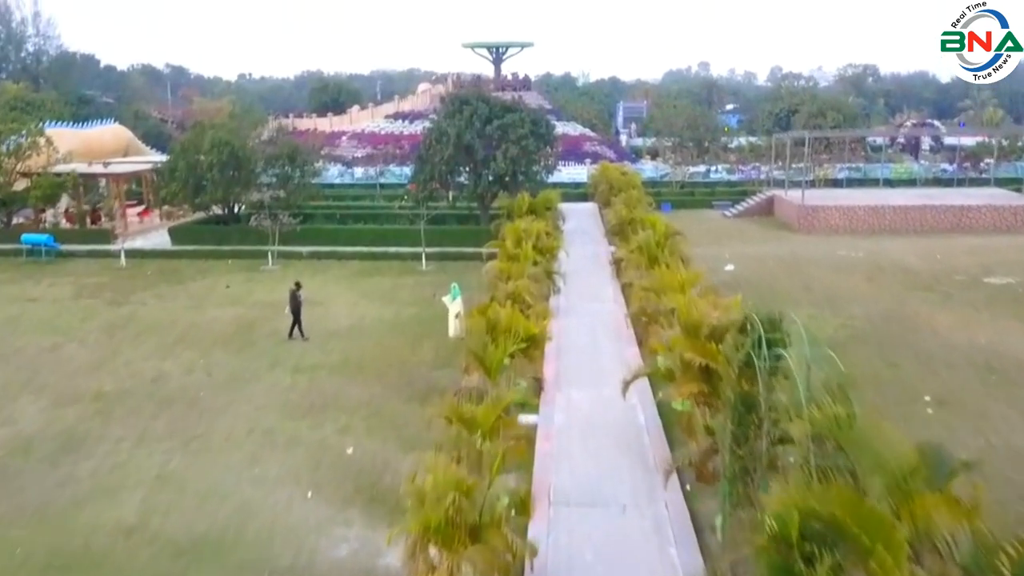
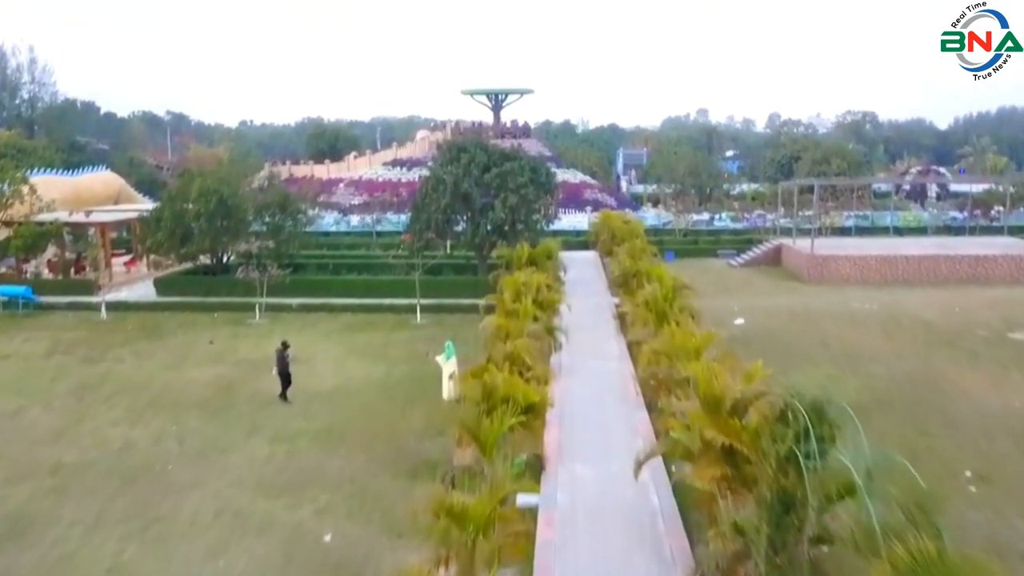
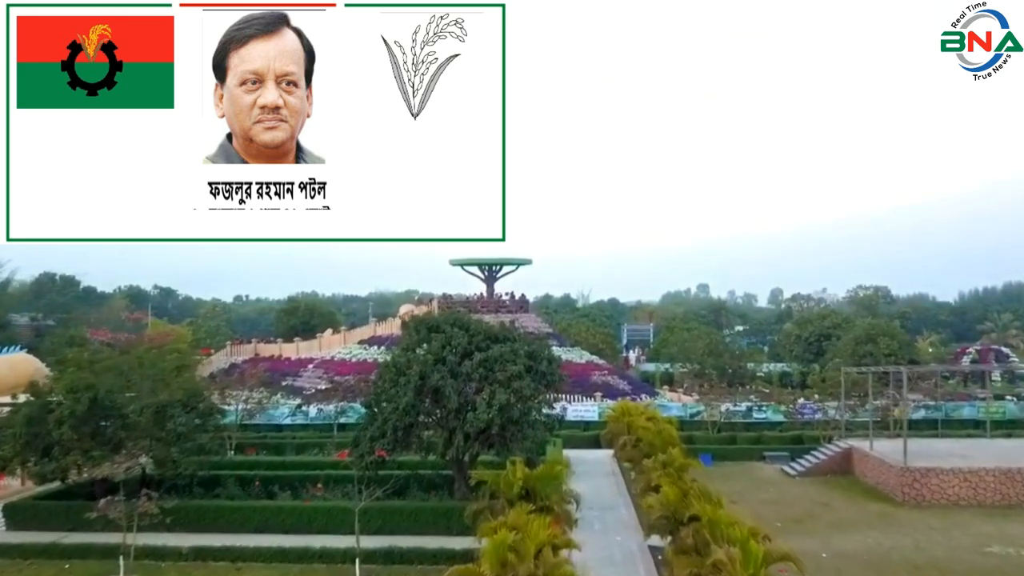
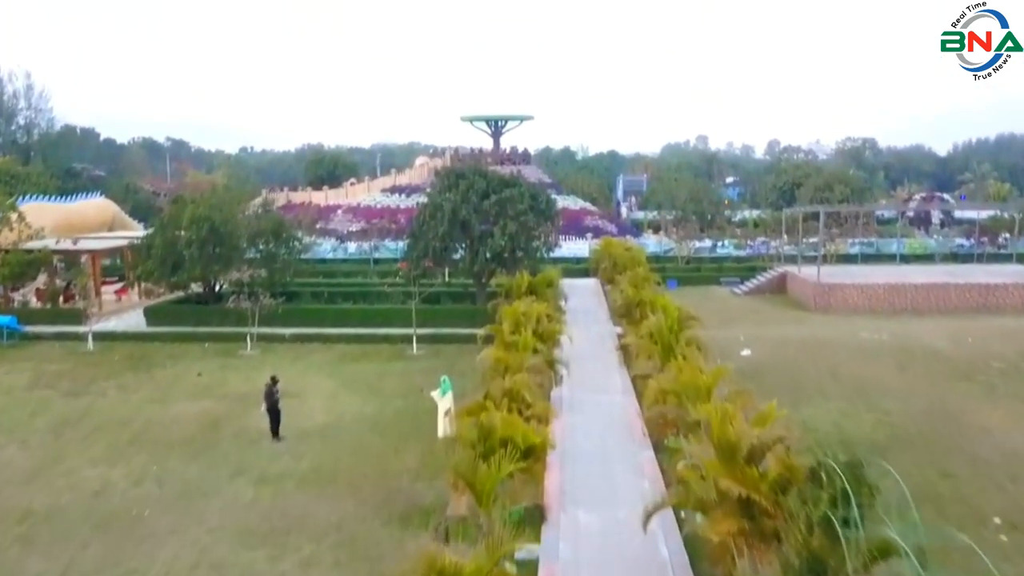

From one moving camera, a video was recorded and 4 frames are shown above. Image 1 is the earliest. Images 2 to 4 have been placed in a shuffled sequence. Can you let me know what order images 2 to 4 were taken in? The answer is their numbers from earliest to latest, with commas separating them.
2, 4, 3
